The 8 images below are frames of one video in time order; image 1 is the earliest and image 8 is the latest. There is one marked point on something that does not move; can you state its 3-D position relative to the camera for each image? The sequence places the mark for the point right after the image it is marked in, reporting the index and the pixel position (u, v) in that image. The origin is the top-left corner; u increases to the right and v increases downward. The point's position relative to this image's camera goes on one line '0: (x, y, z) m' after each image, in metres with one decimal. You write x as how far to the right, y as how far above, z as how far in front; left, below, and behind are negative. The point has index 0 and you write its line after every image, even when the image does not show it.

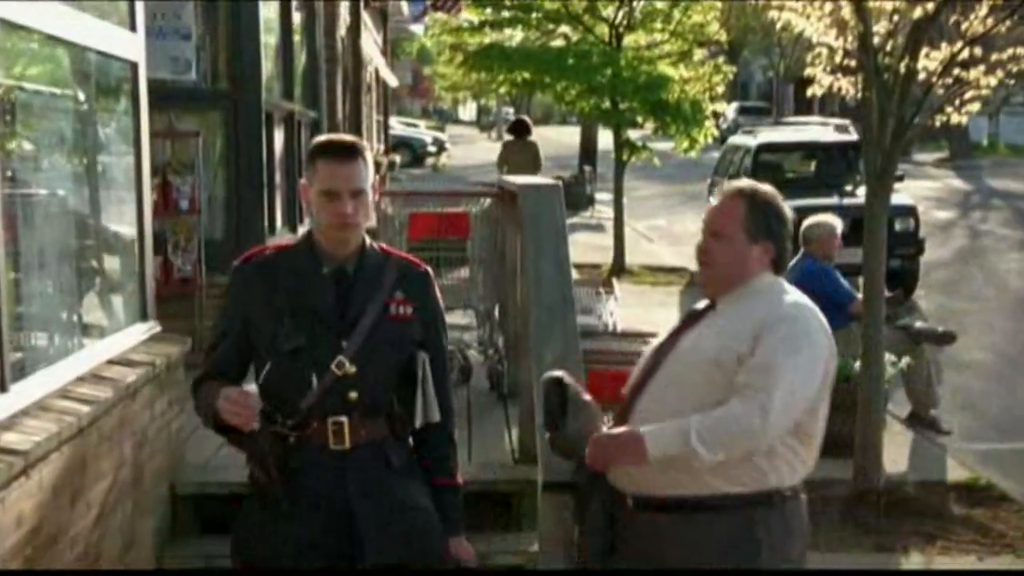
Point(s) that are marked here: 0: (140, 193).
0: (-2.1, +0.5, +7.8) m
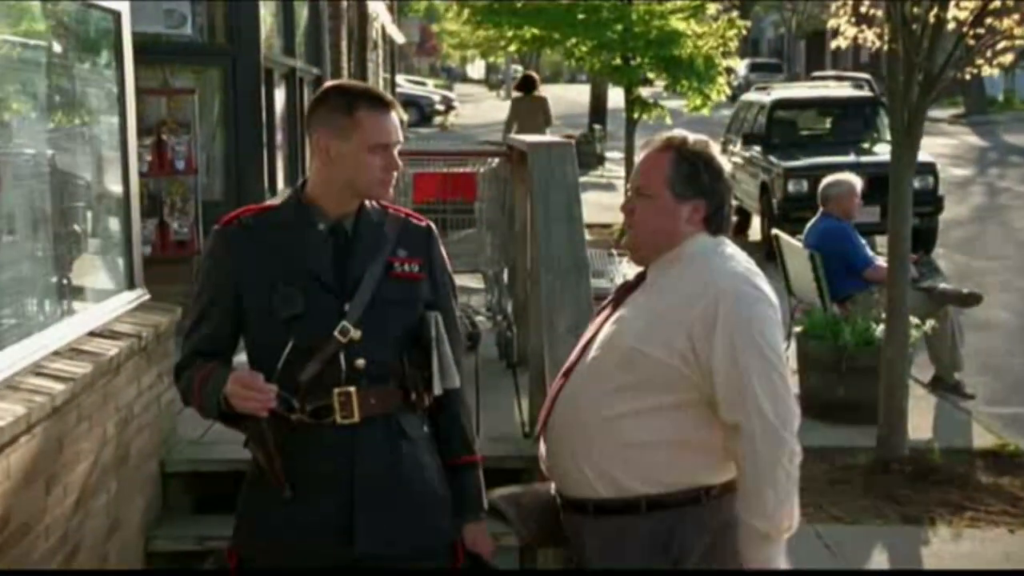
0: (-2.1, +0.7, +7.4) m
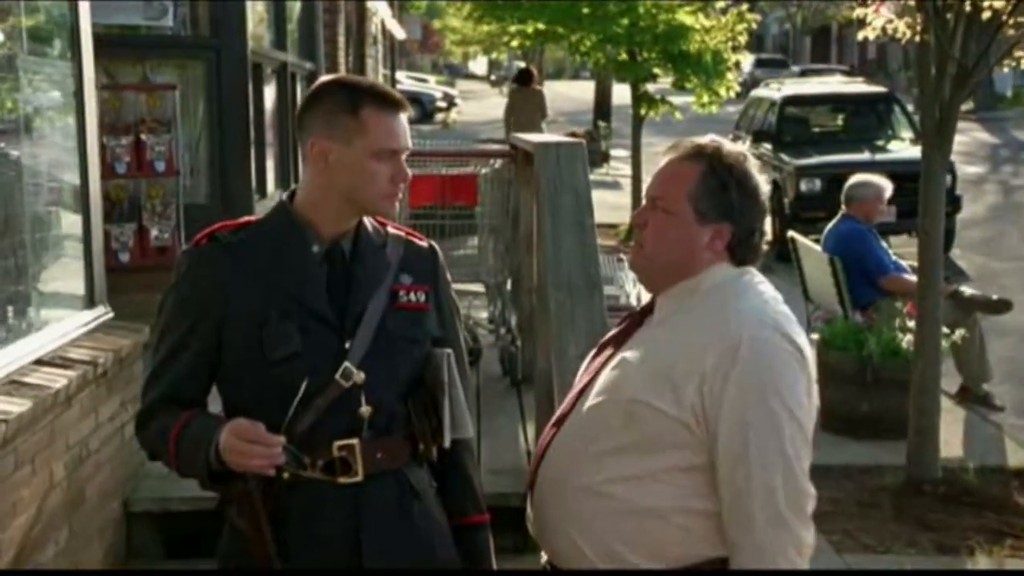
0: (-2.0, +0.6, +6.8) m
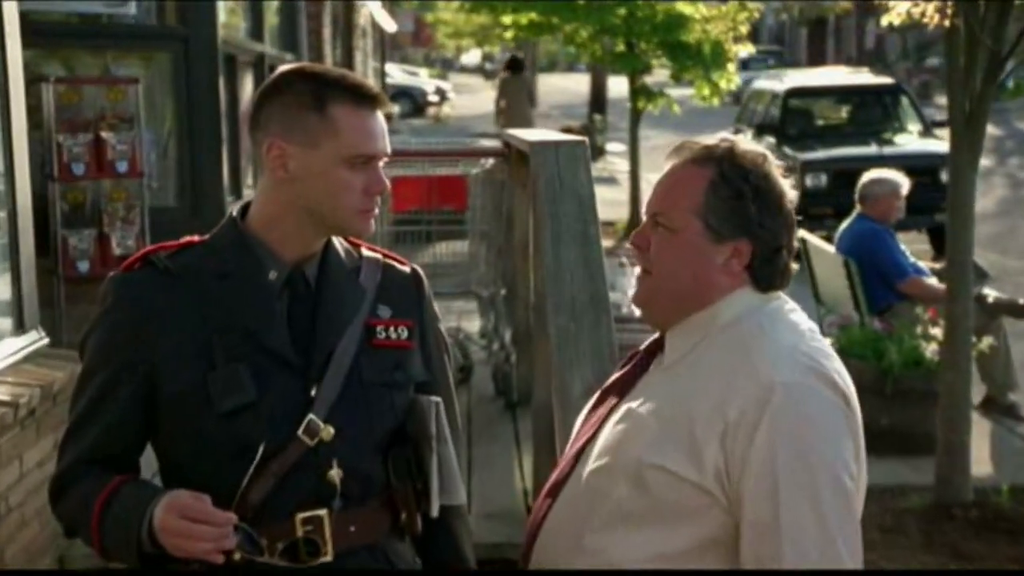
0: (-2.1, +0.5, +6.0) m
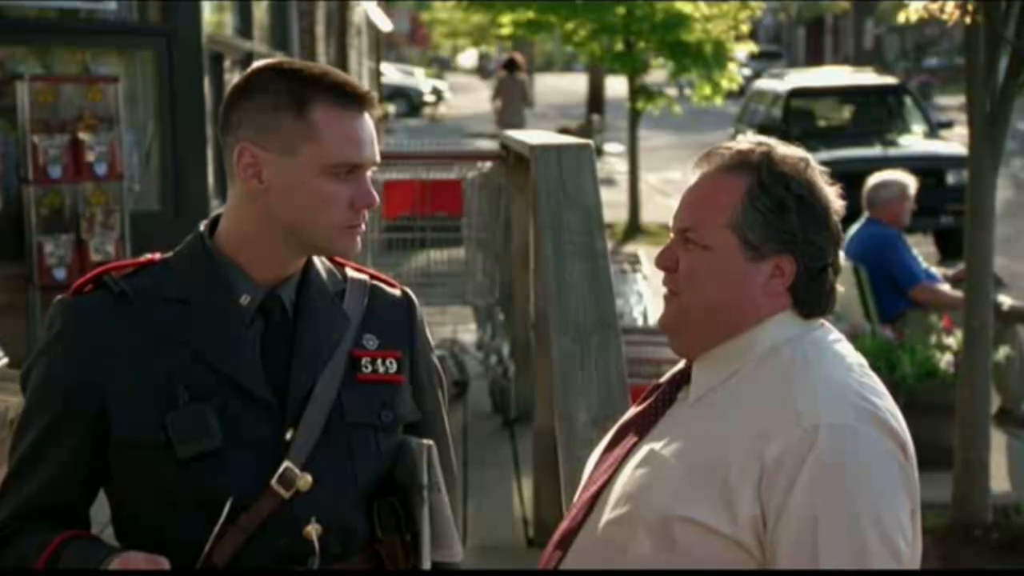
0: (-2.1, +0.5, +5.6) m
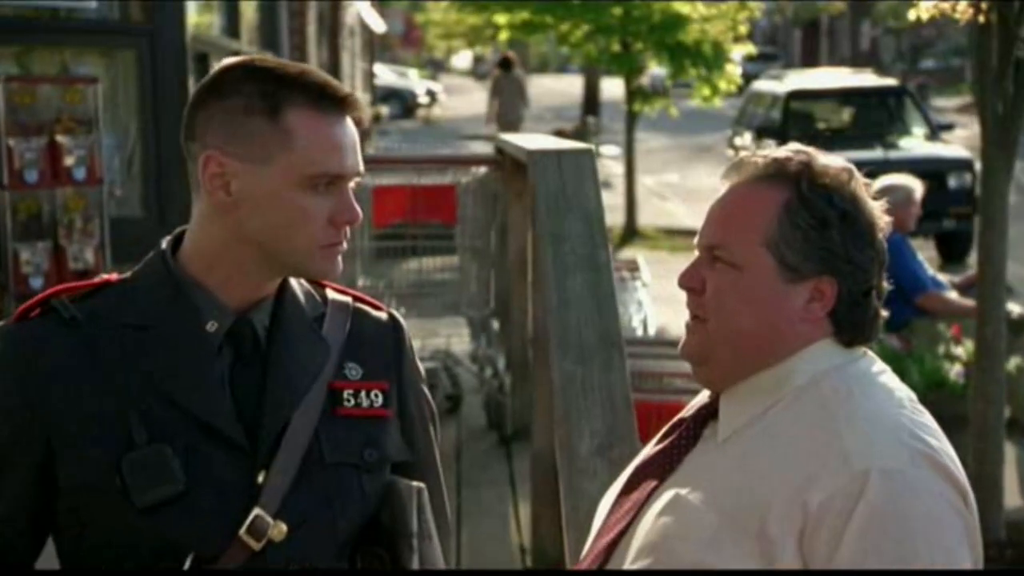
0: (-2.1, +0.4, +5.3) m
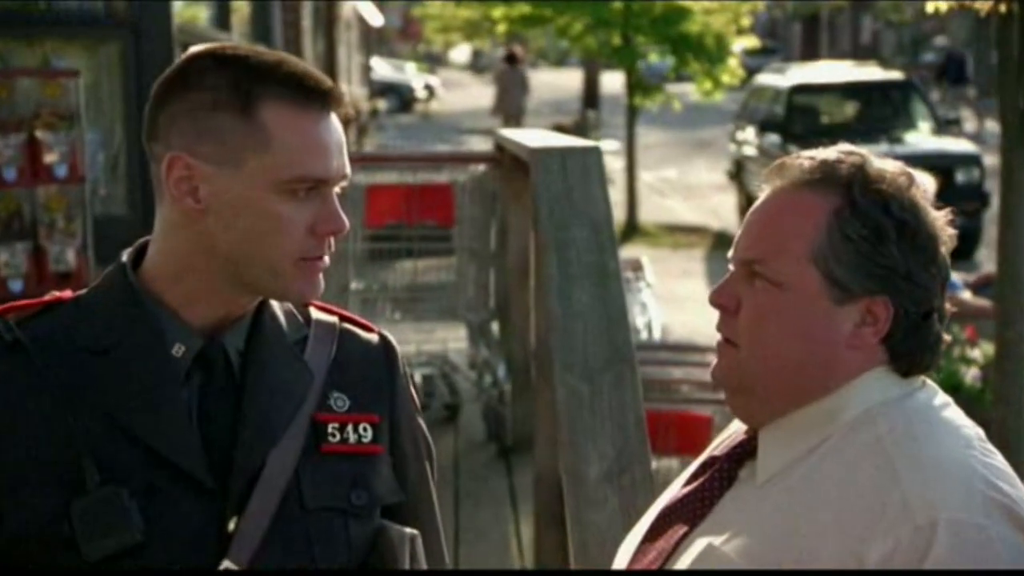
0: (-2.1, +0.4, +5.0) m
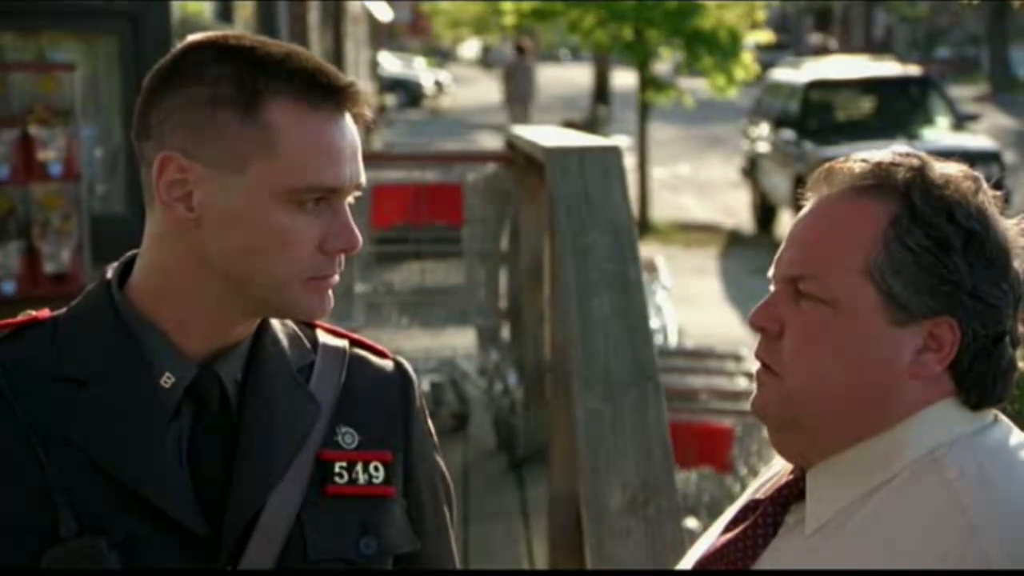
0: (-2.0, +0.4, +4.7) m
